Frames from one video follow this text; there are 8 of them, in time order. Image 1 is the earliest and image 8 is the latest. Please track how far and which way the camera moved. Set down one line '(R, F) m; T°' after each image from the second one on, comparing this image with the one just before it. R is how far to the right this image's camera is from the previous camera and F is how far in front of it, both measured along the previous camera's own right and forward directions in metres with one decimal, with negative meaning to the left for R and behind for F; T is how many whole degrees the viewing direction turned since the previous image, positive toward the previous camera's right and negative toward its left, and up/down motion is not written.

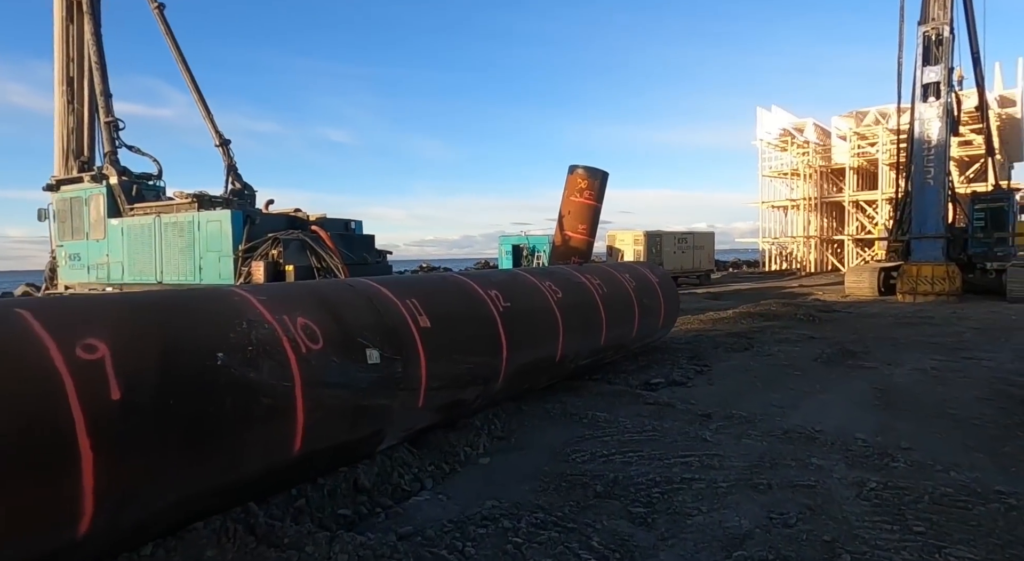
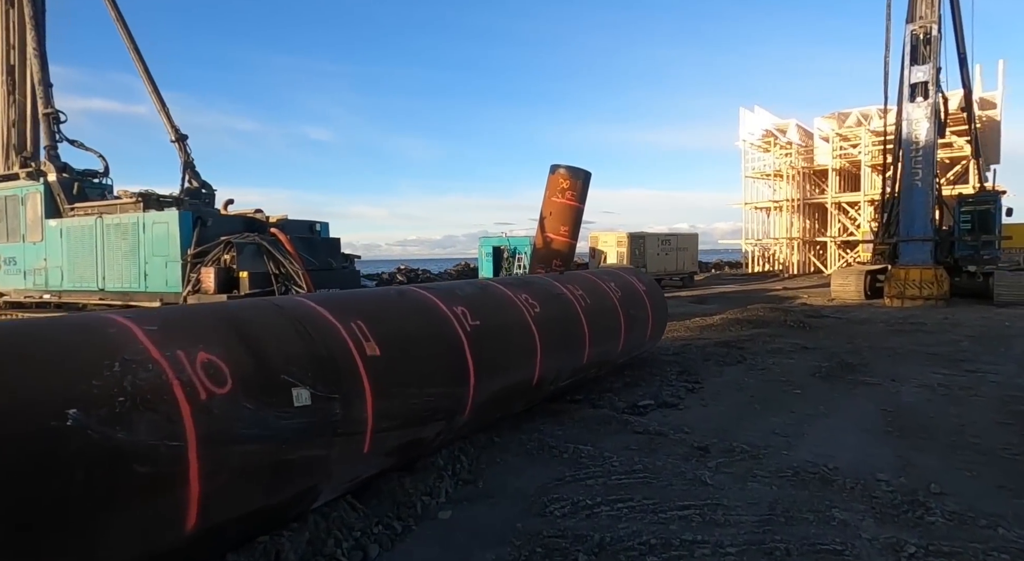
(+0.1, +0.7) m; +2°
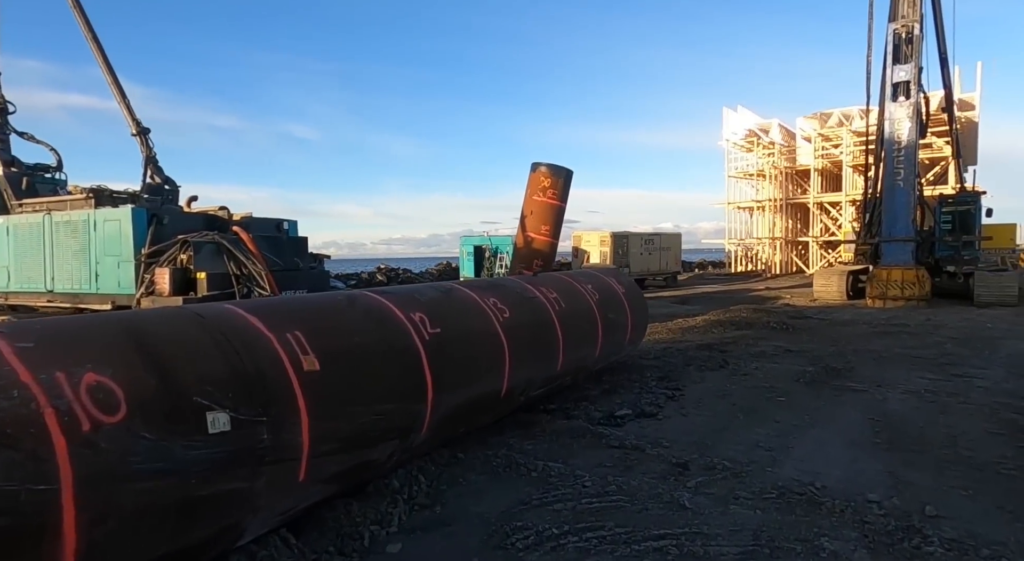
(+0.1, +0.4) m; +1°
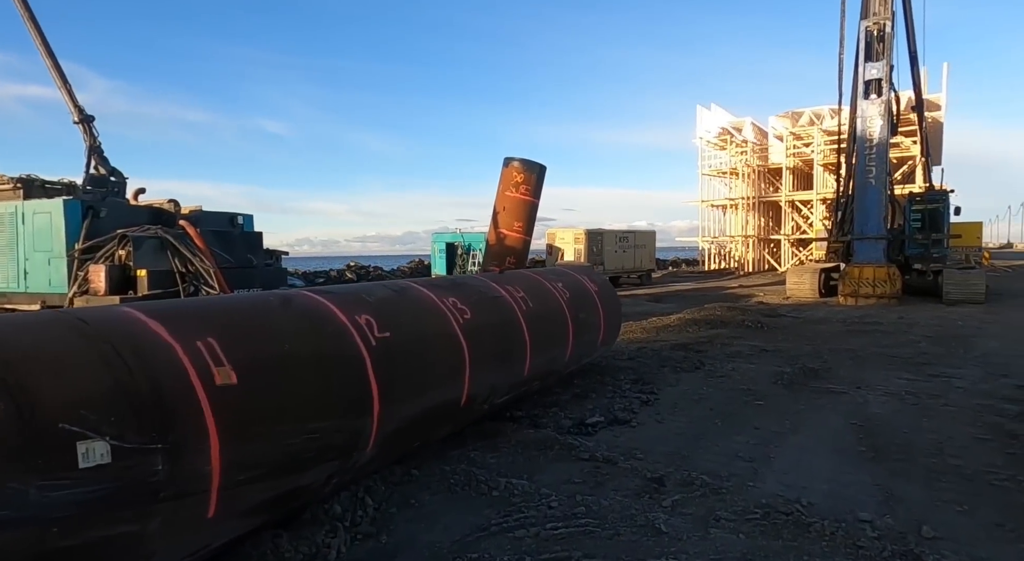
(+0.1, +0.4) m; +2°
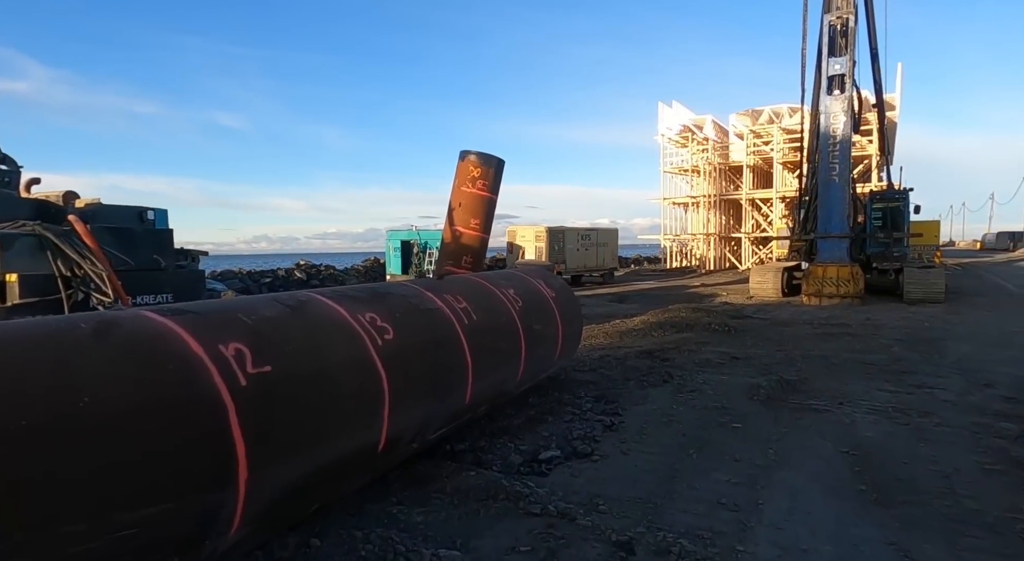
(+0.2, +0.9) m; +3°
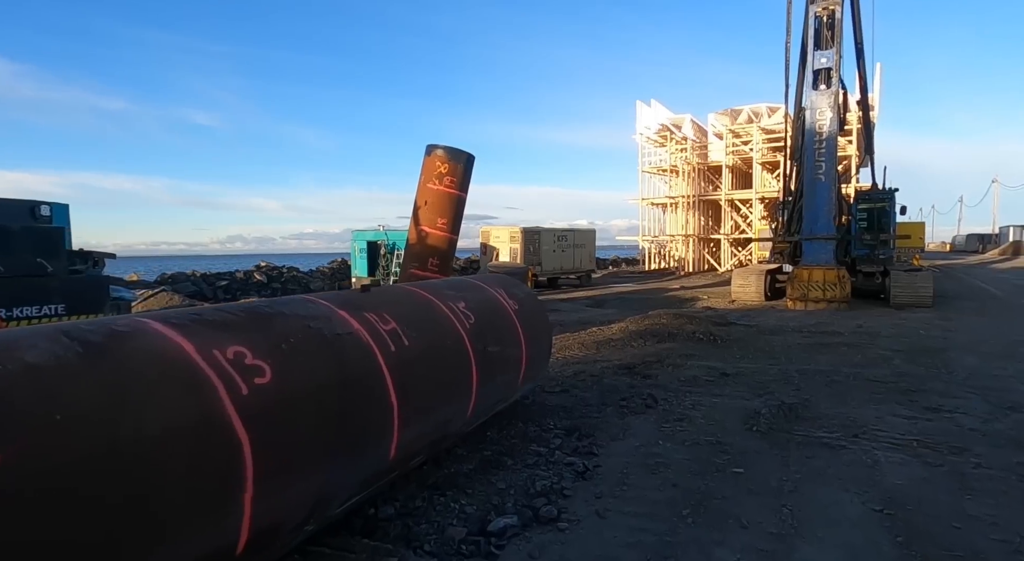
(+0.2, +1.1) m; +2°
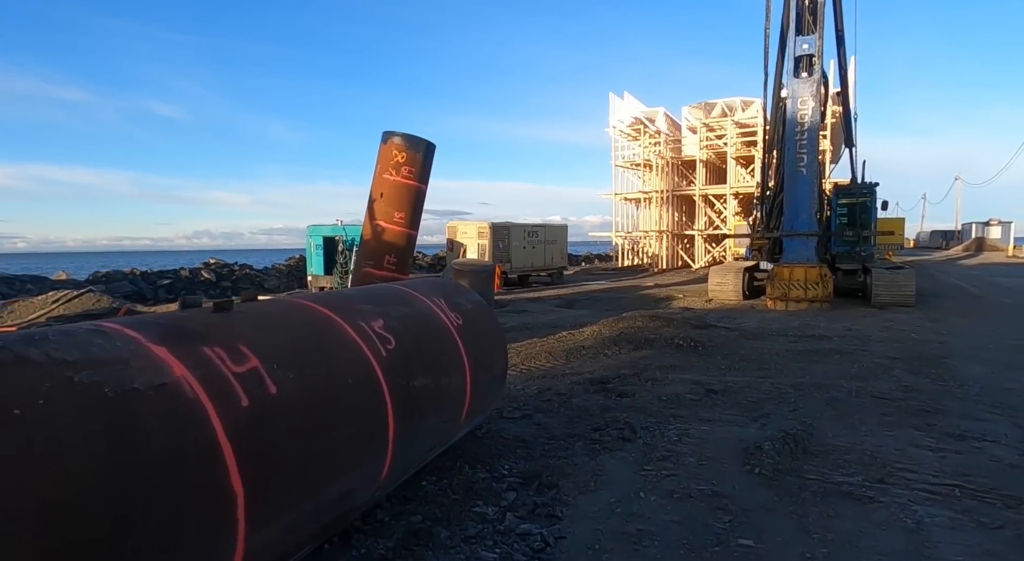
(+0.2, +1.2) m; +2°
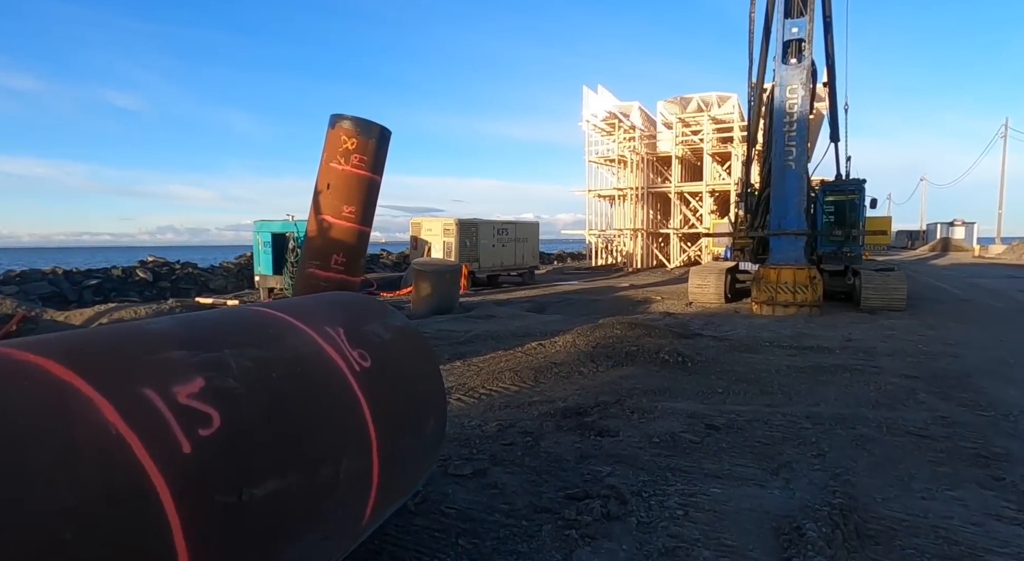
(+0.2, +1.5) m; +3°
